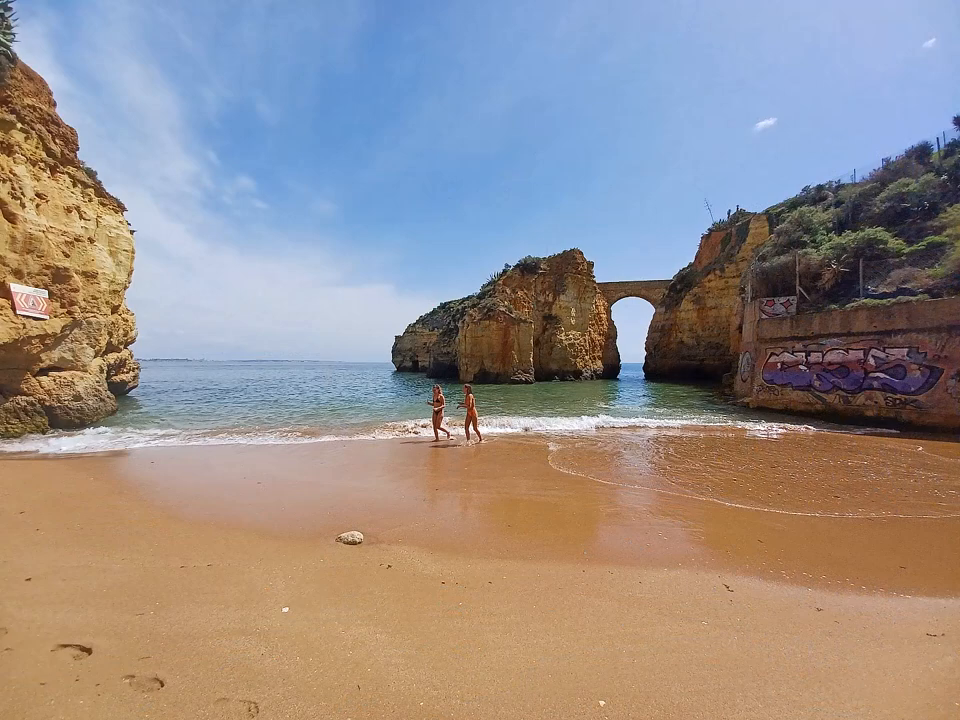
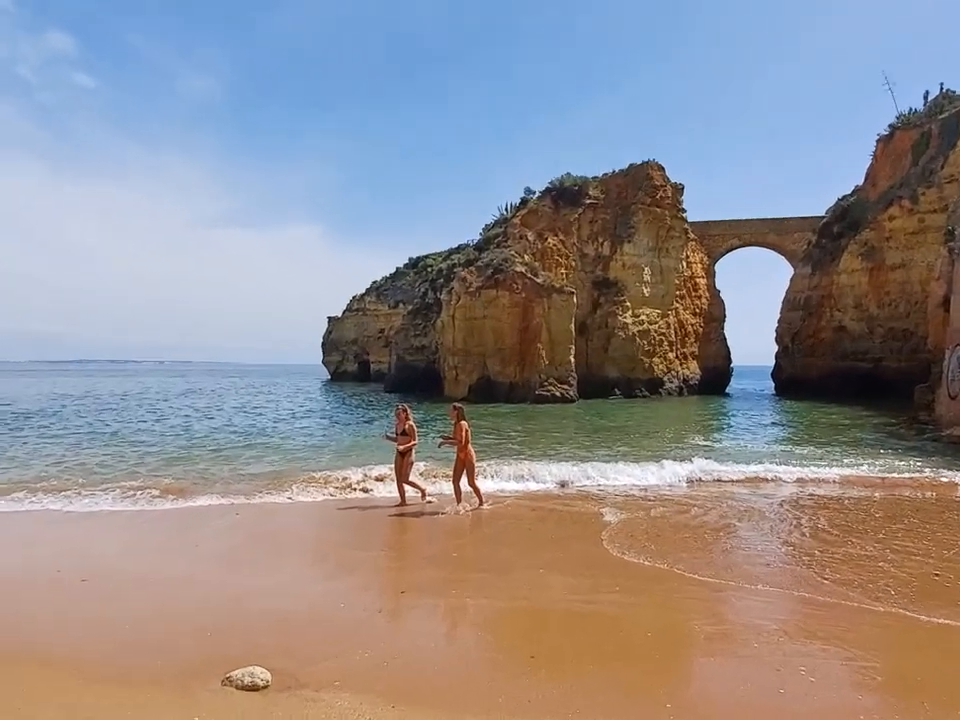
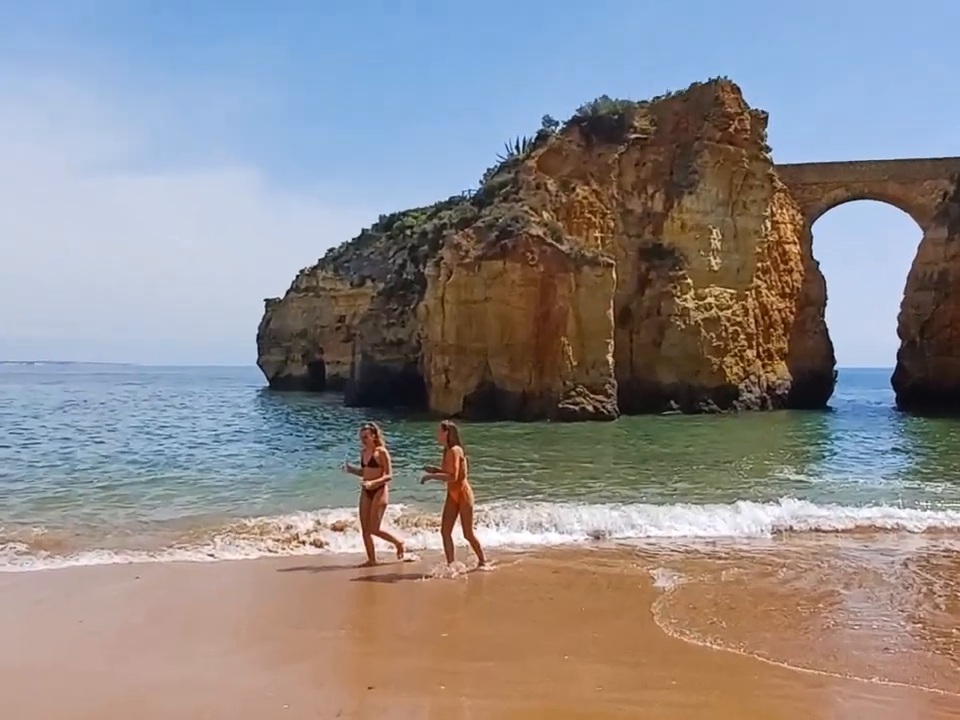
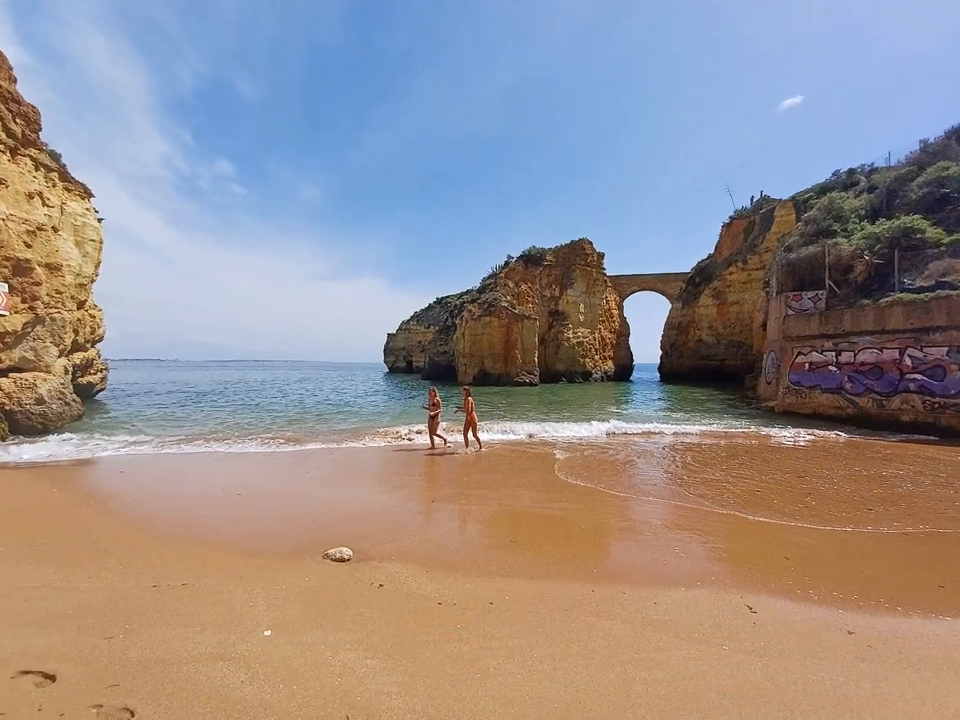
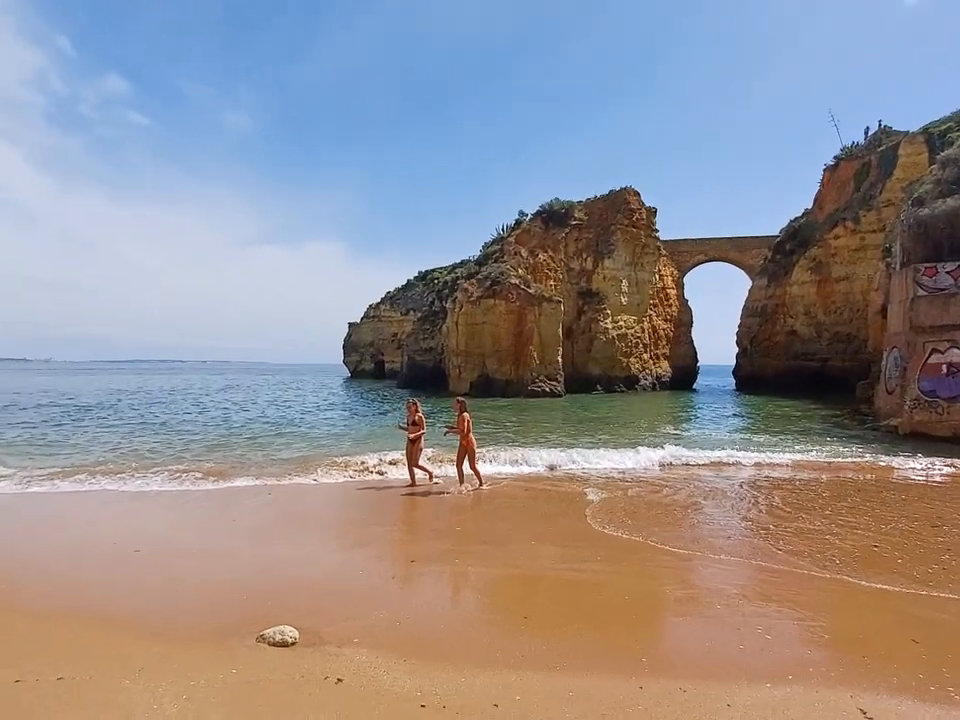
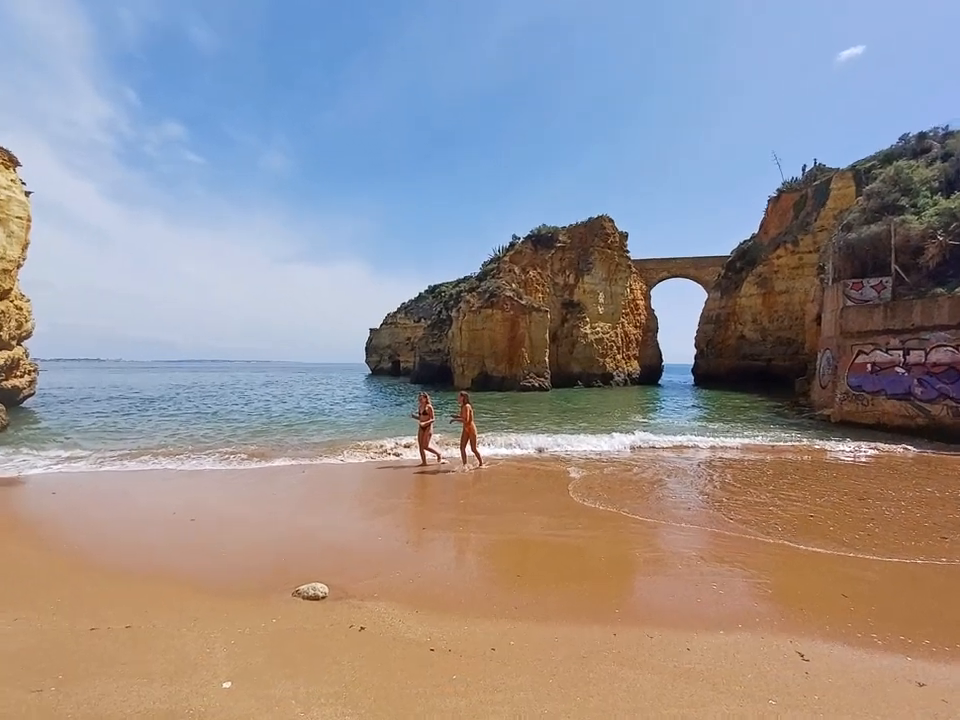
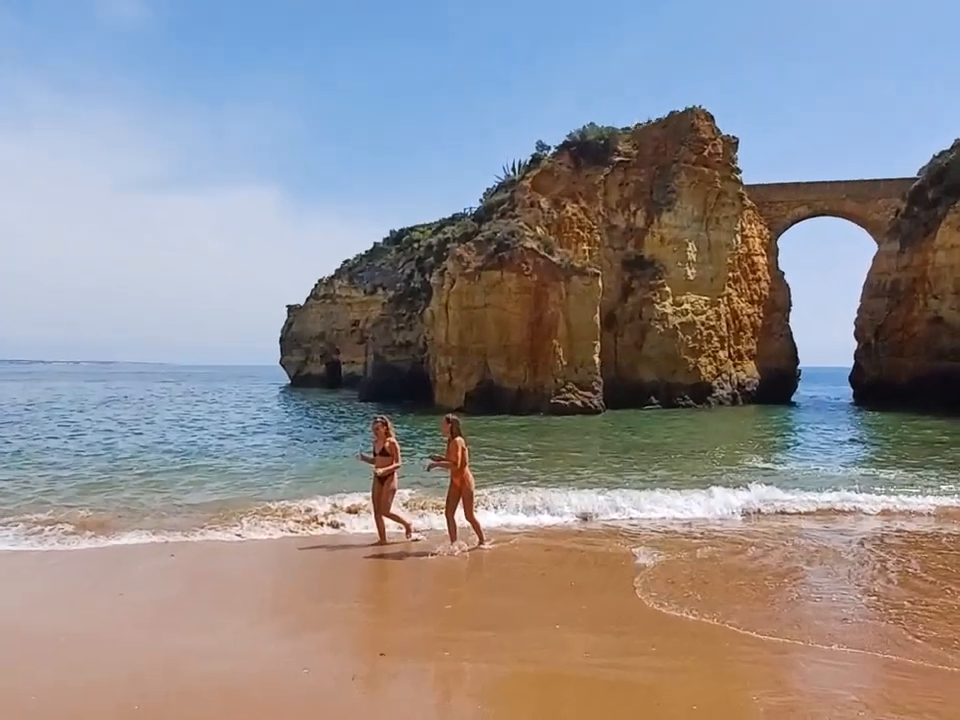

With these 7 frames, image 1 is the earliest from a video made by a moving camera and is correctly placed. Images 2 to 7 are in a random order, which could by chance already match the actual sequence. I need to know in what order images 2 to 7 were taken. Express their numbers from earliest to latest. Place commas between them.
4, 6, 5, 2, 7, 3
